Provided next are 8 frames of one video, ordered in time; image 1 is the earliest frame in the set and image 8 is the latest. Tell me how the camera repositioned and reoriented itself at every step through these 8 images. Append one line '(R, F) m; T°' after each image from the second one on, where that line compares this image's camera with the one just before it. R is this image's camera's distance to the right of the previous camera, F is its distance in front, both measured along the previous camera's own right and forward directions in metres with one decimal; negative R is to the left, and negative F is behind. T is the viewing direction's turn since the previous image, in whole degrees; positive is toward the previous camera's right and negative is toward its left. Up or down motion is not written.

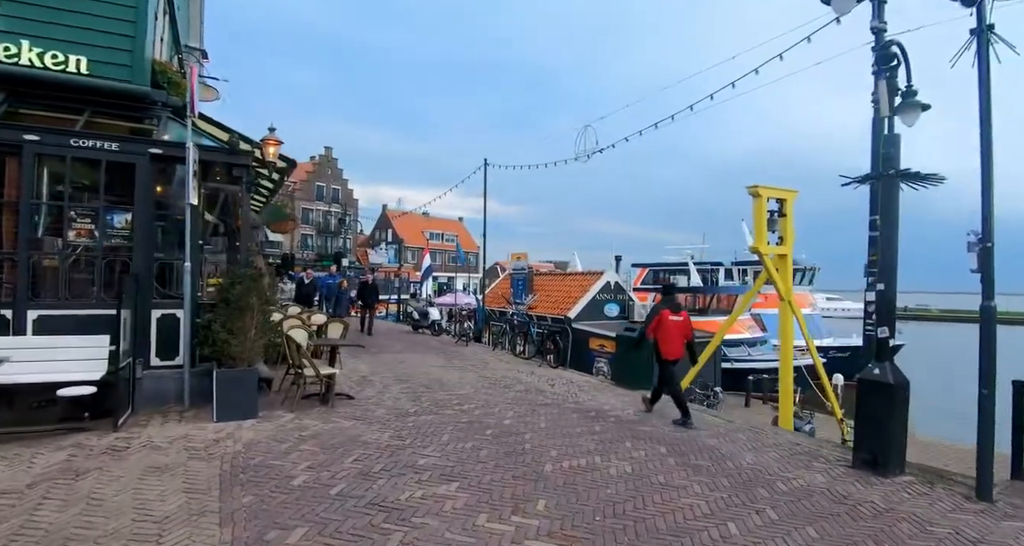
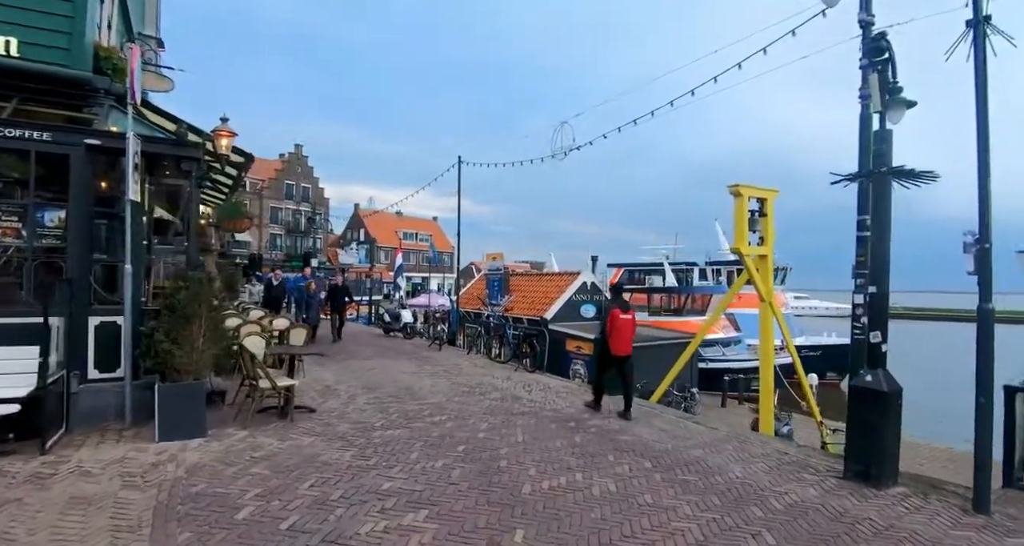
(0.0, +0.4) m; +3°
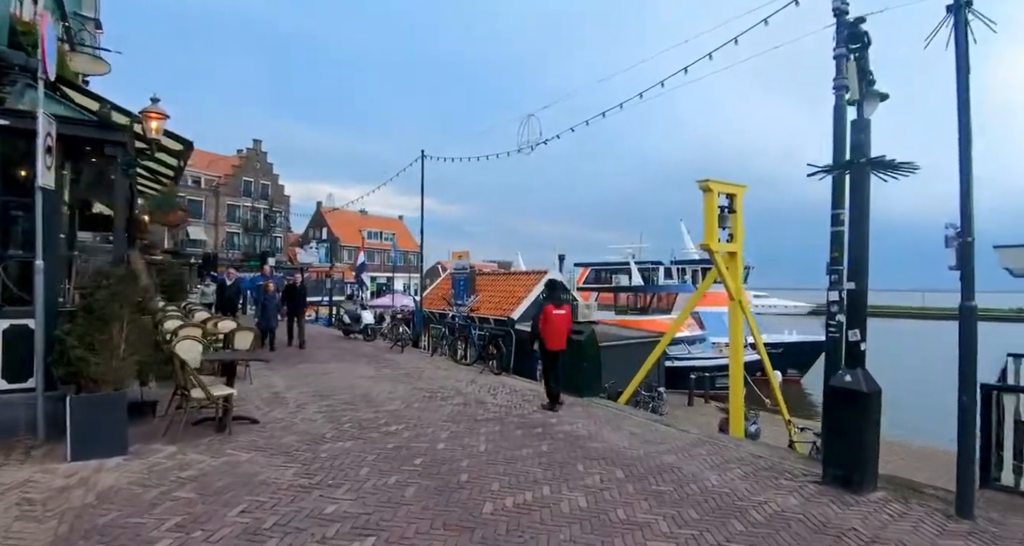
(0.0, +0.4) m; +3°
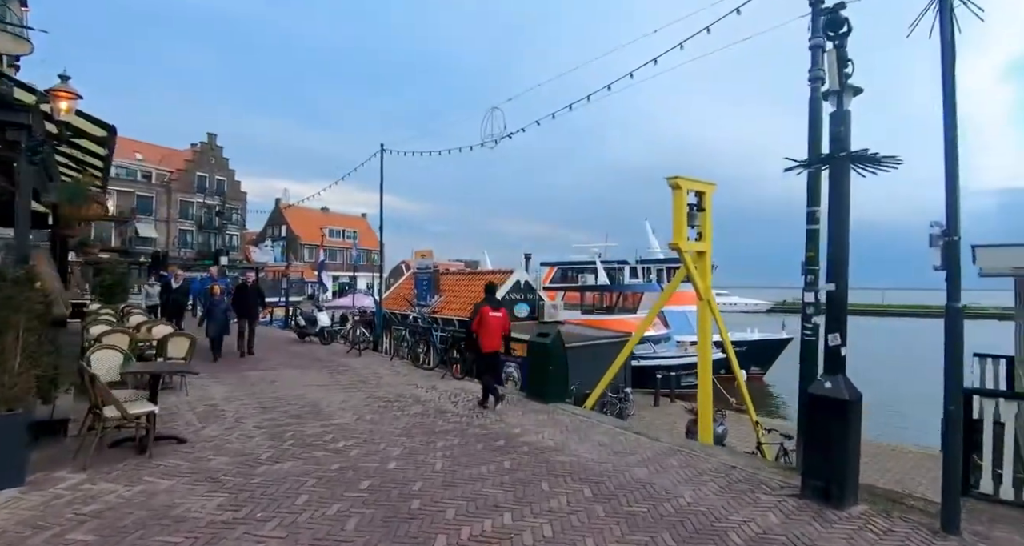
(+0.1, +0.4) m; +4°
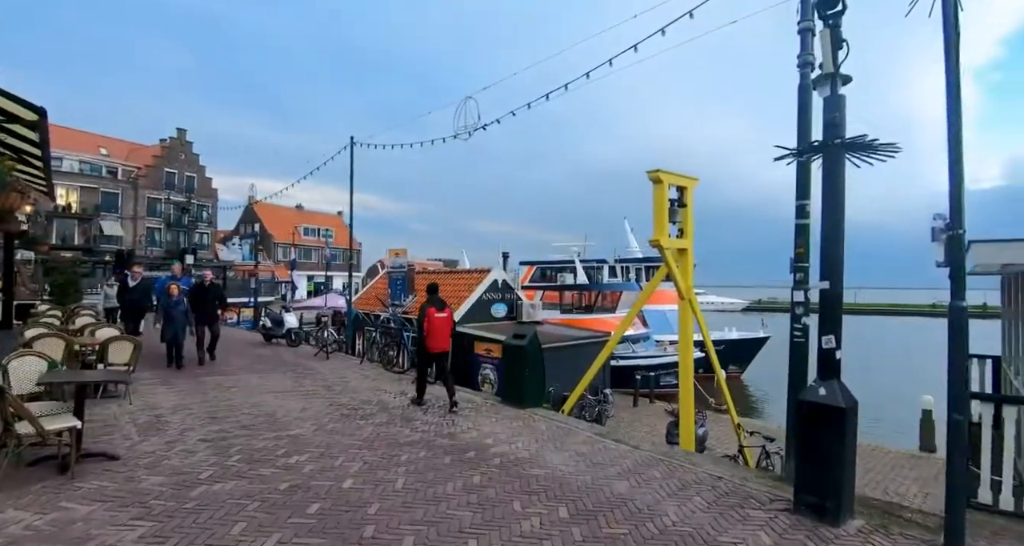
(+0.1, +0.4) m; +2°
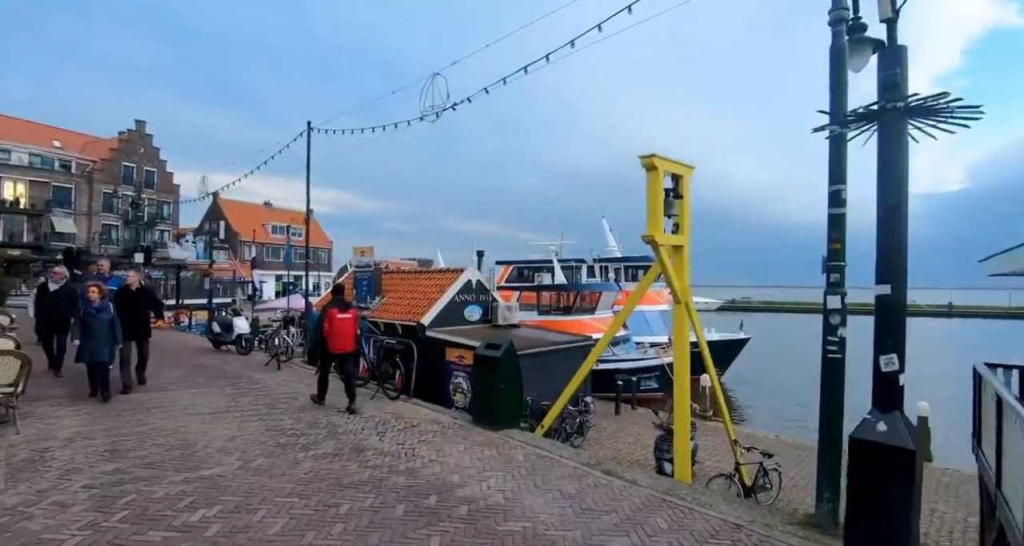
(0.0, +0.9) m; +3°
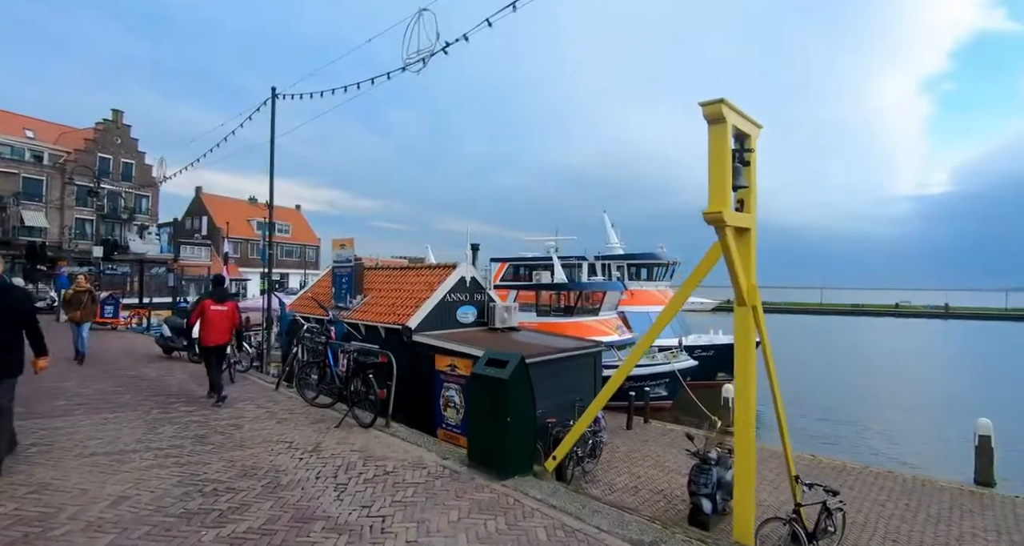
(-0.2, +1.6) m; +1°
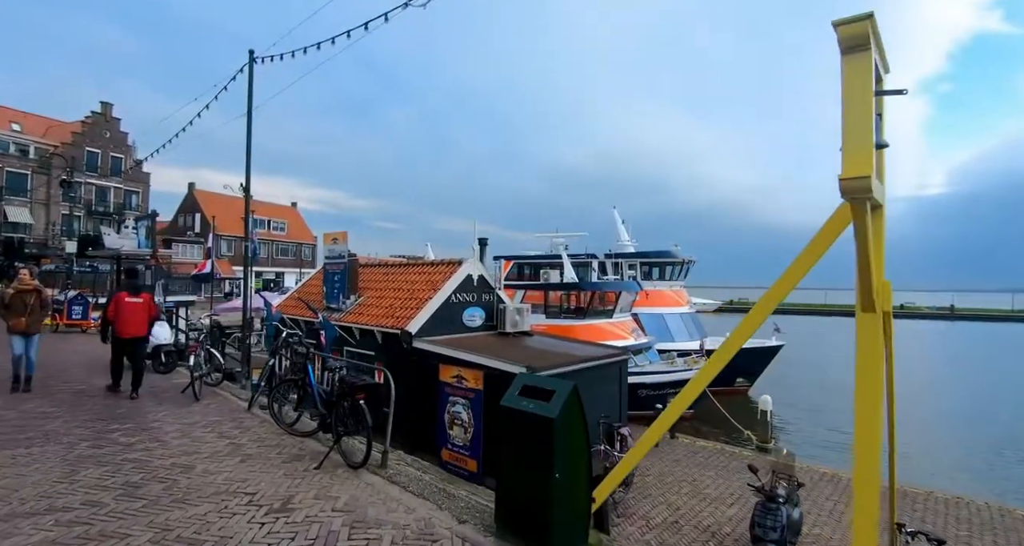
(-0.3, +1.3) m; 0°
